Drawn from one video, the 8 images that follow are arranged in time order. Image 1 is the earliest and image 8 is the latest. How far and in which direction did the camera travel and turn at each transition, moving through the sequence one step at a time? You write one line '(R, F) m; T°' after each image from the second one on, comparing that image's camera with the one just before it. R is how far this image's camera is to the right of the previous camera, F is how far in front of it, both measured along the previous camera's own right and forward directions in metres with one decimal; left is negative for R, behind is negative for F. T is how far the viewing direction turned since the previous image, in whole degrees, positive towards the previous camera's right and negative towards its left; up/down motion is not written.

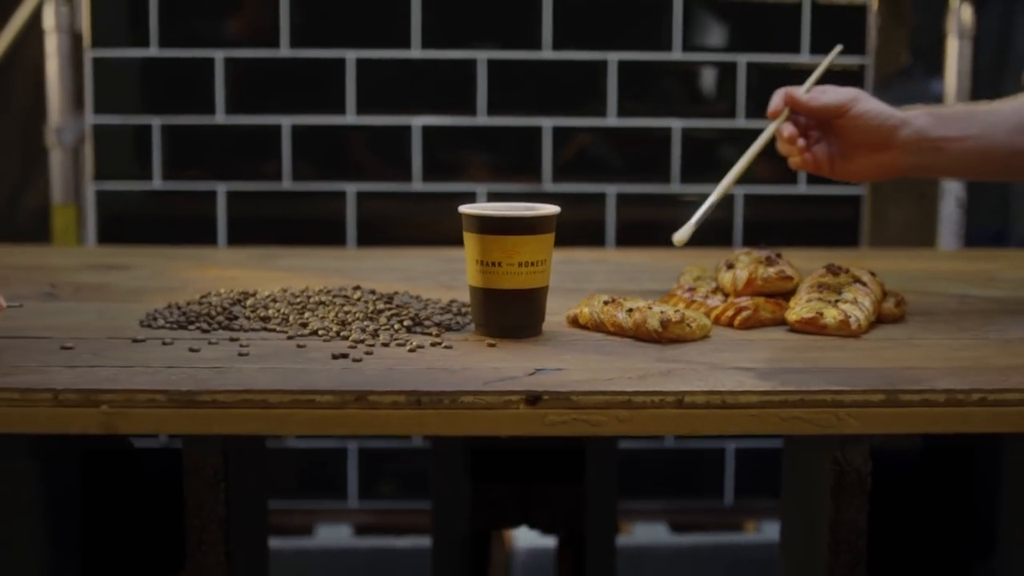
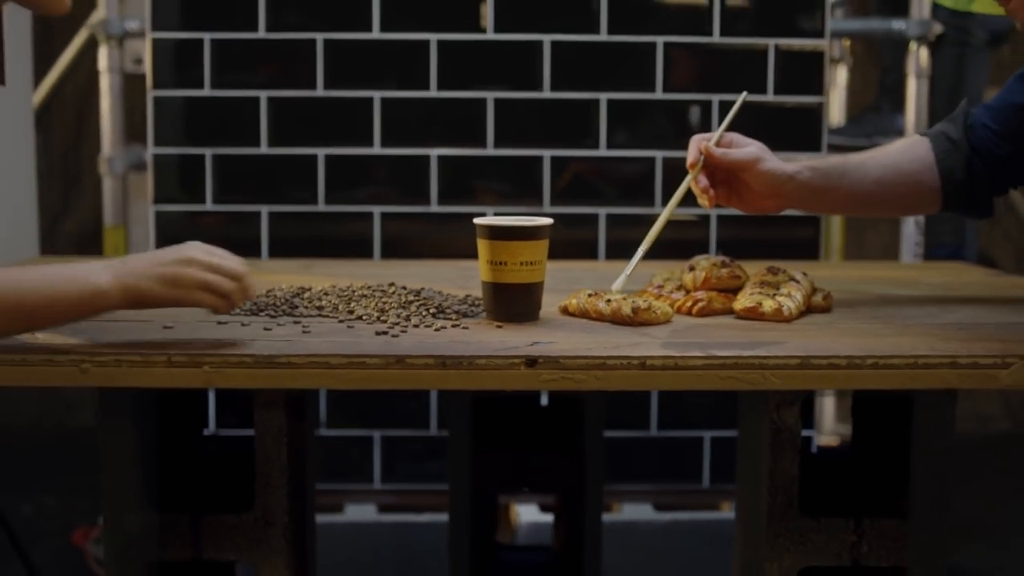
(0.0, -0.3) m; 0°
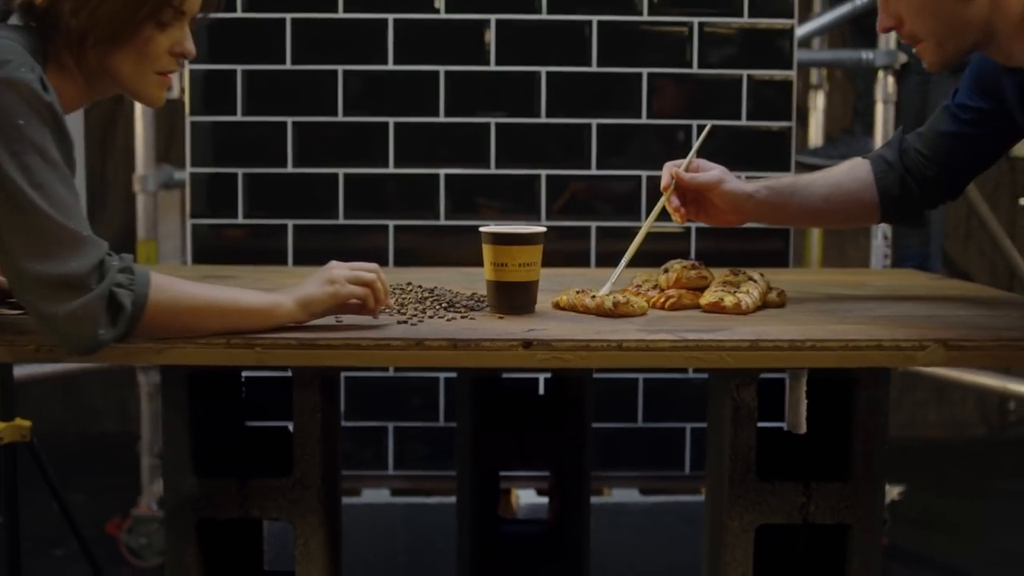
(0.0, -0.2) m; 0°
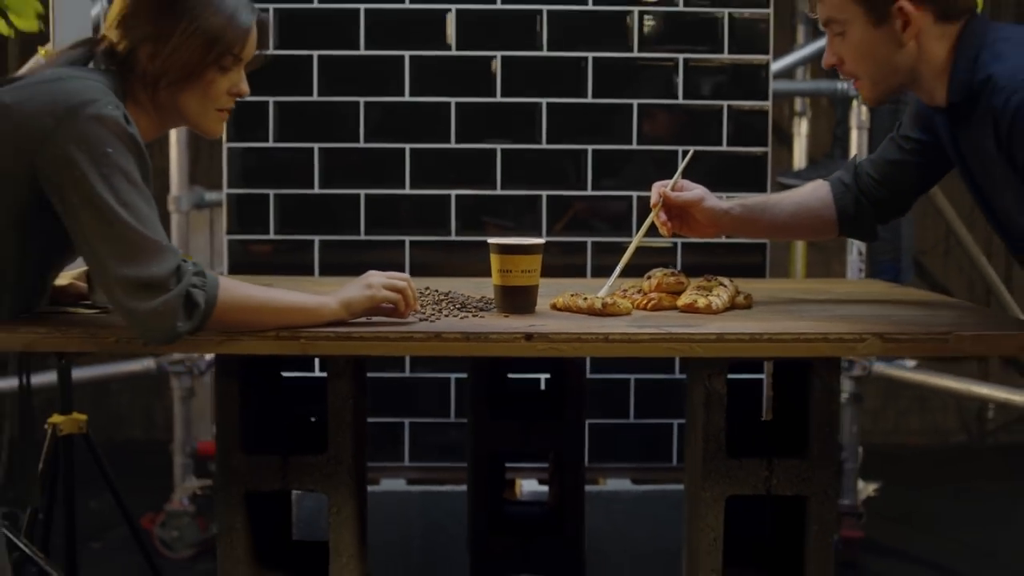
(0.0, -0.2) m; 0°
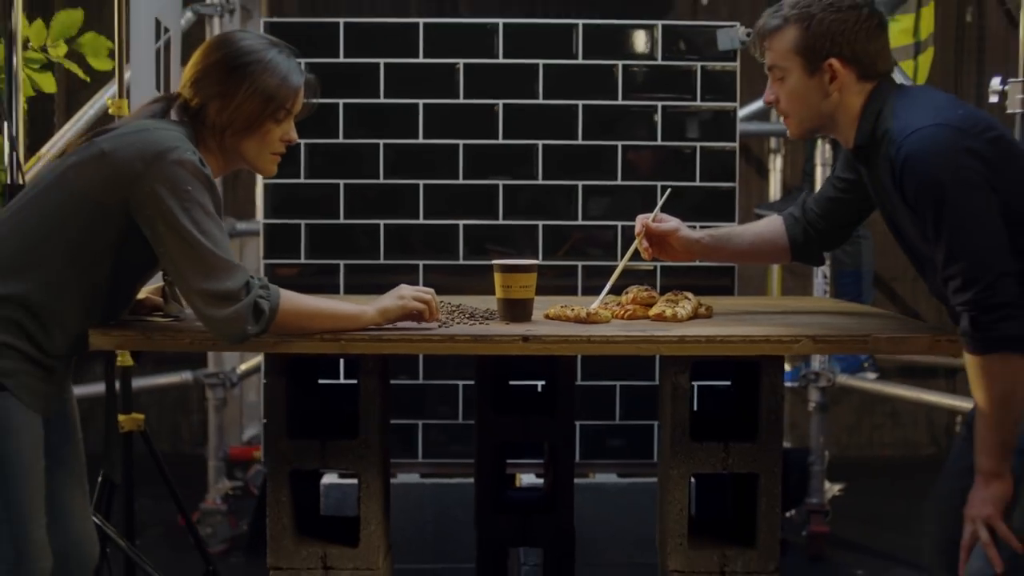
(0.0, -0.3) m; 0°
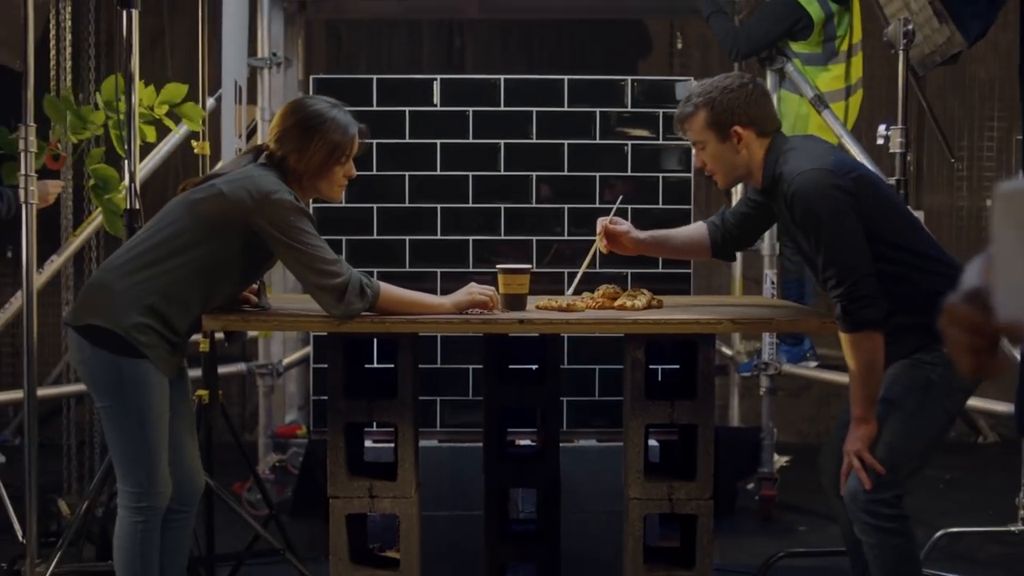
(0.0, -0.7) m; 0°
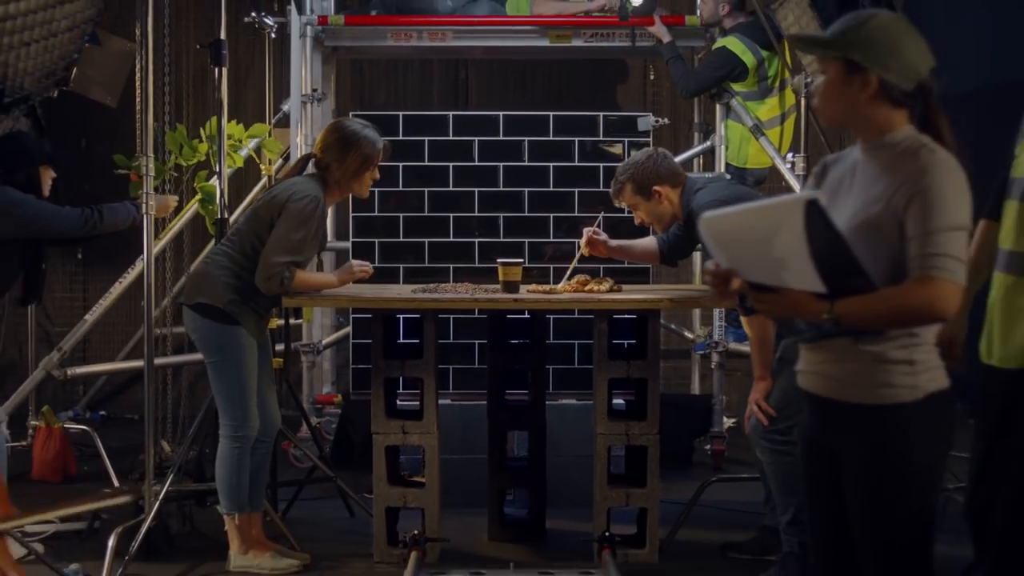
(0.0, -0.9) m; 0°
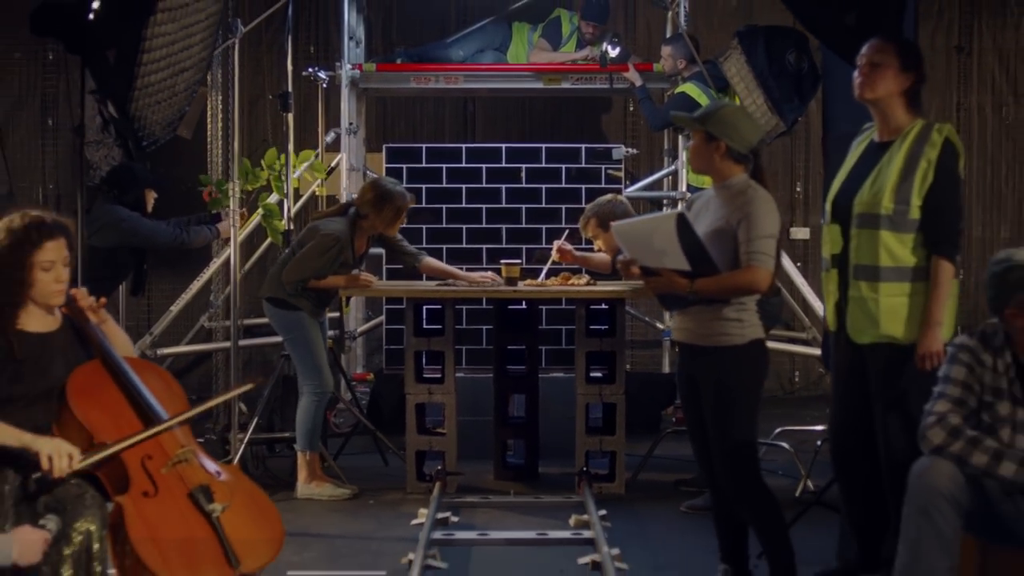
(0.0, -1.1) m; 0°
